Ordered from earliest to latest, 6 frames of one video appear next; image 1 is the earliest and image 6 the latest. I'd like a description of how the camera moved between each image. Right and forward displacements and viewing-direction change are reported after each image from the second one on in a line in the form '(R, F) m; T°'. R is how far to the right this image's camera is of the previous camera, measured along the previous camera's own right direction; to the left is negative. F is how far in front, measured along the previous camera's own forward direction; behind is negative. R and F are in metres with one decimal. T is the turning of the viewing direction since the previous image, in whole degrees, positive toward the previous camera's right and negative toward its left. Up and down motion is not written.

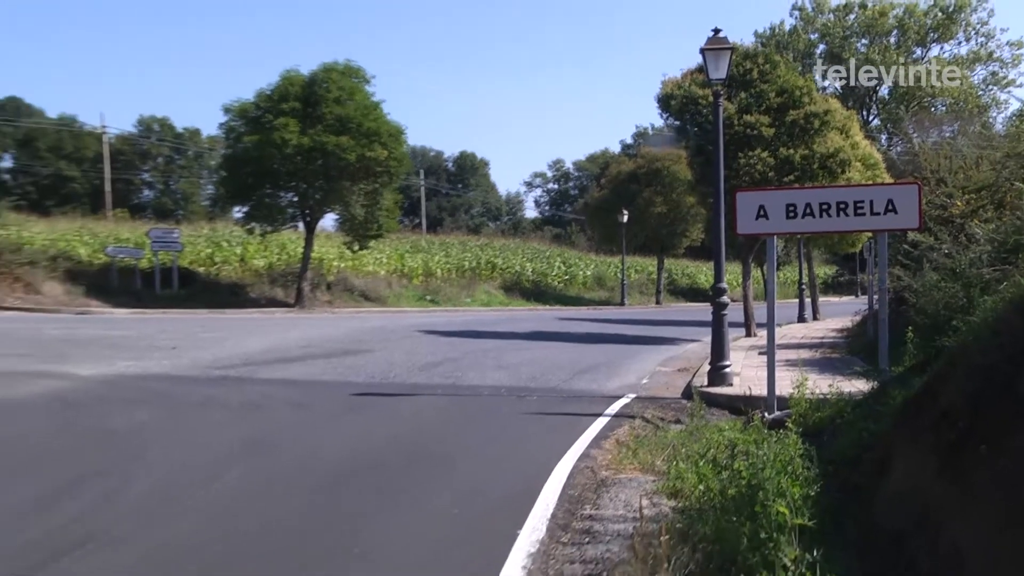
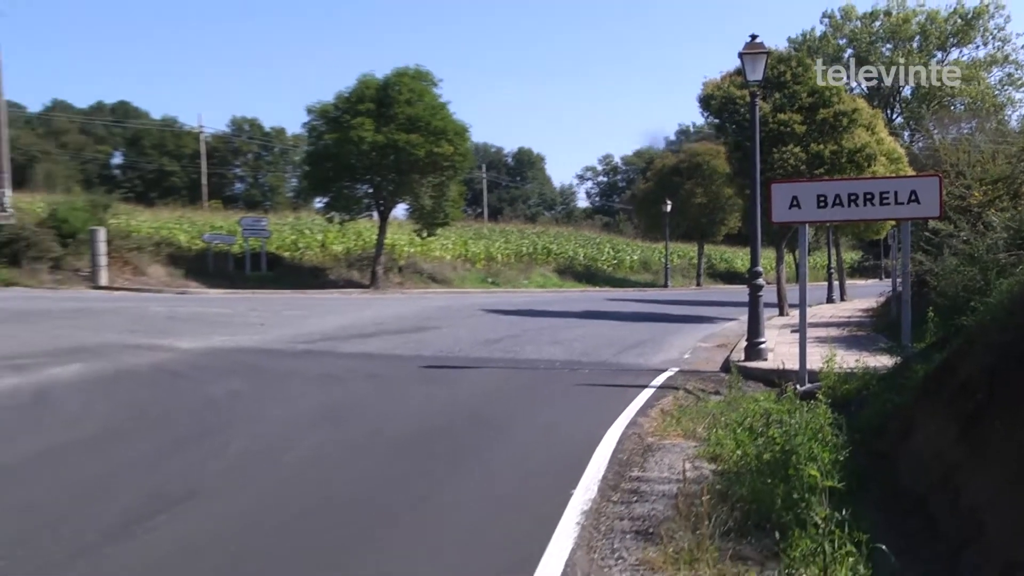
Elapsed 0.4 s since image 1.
(-0.1, -0.7) m; -2°
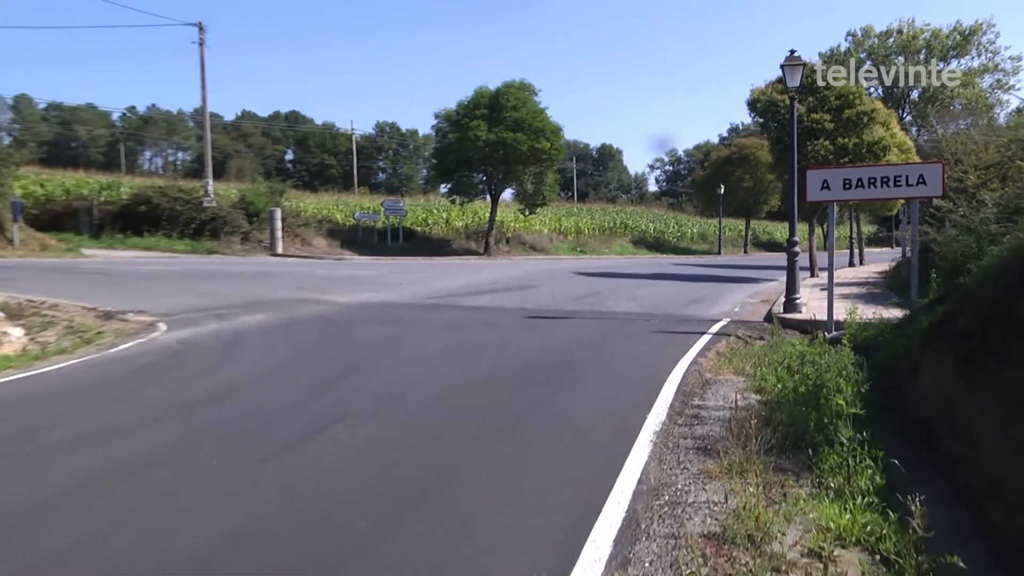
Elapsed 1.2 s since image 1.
(-0.1, -2.1) m; -3°
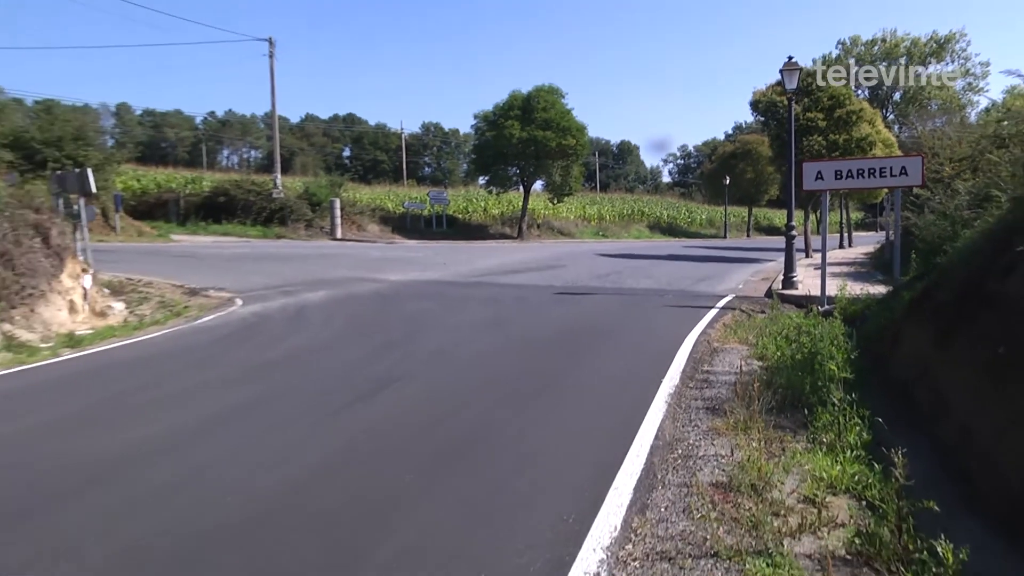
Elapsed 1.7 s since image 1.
(-0.1, -1.4) m; -1°
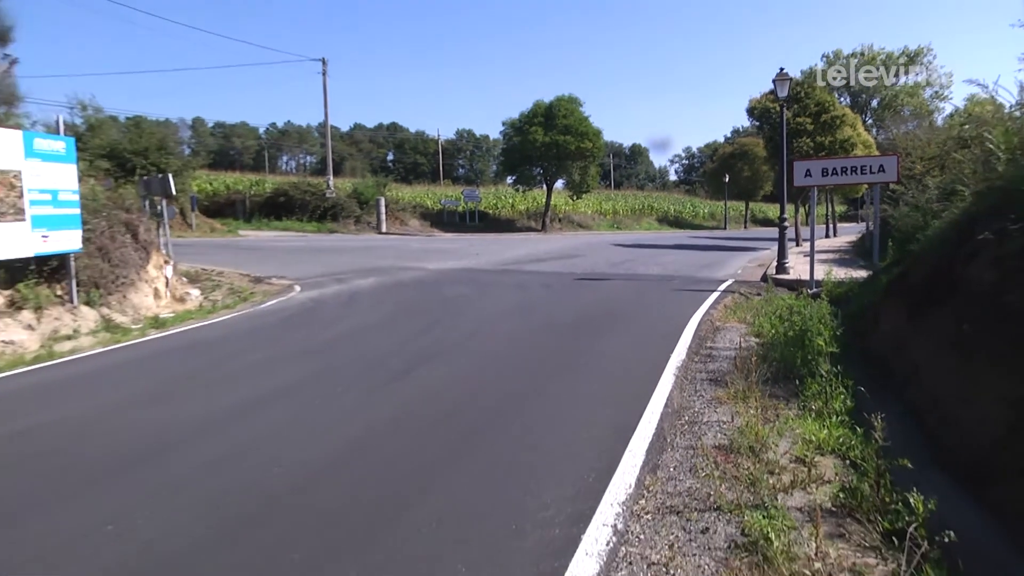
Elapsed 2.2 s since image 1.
(+0.1, -1.5) m; -2°
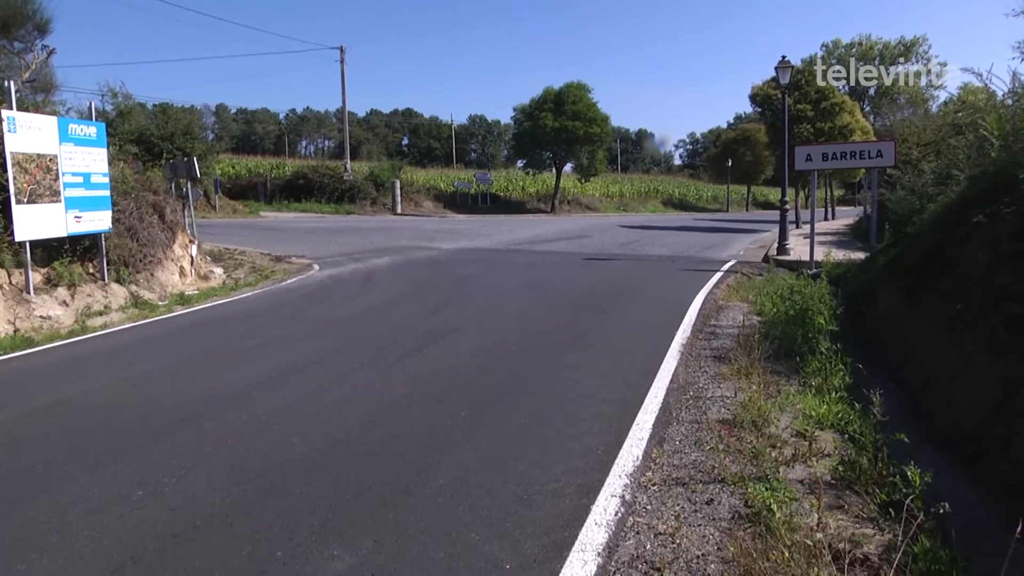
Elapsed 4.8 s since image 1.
(0.0, -0.5) m; -1°
